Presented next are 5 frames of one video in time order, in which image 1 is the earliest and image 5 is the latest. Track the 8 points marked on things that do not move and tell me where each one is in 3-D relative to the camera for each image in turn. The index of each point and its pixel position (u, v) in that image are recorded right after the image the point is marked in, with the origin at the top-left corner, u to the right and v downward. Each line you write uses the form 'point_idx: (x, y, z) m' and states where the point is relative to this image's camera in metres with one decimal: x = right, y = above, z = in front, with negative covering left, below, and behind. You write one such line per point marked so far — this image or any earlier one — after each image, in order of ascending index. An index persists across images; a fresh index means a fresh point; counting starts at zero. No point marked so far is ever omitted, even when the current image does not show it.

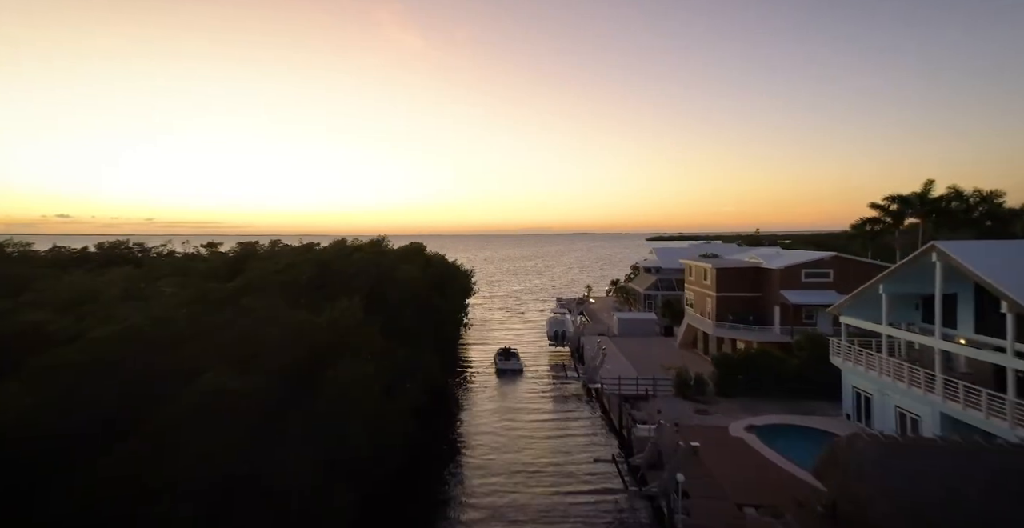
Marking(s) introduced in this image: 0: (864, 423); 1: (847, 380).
0: (+10.9, -4.9, +18.7) m
1: (+10.9, -3.8, +19.8) m
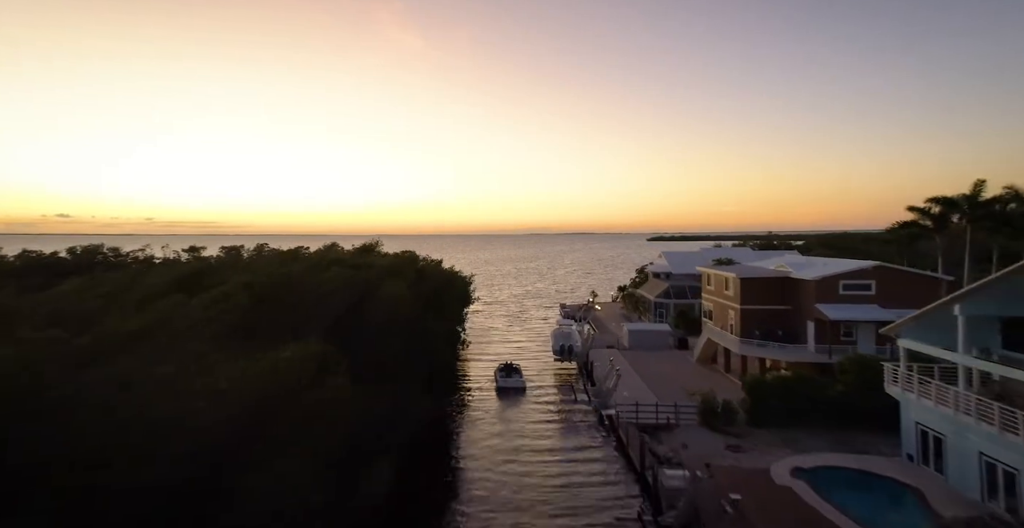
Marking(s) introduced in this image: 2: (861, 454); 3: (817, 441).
0: (+11.0, -5.3, +15.8) m
1: (+11.0, -4.2, +16.9) m
2: (+10.1, -5.5, +17.7) m
3: (+9.7, -5.6, +19.3) m
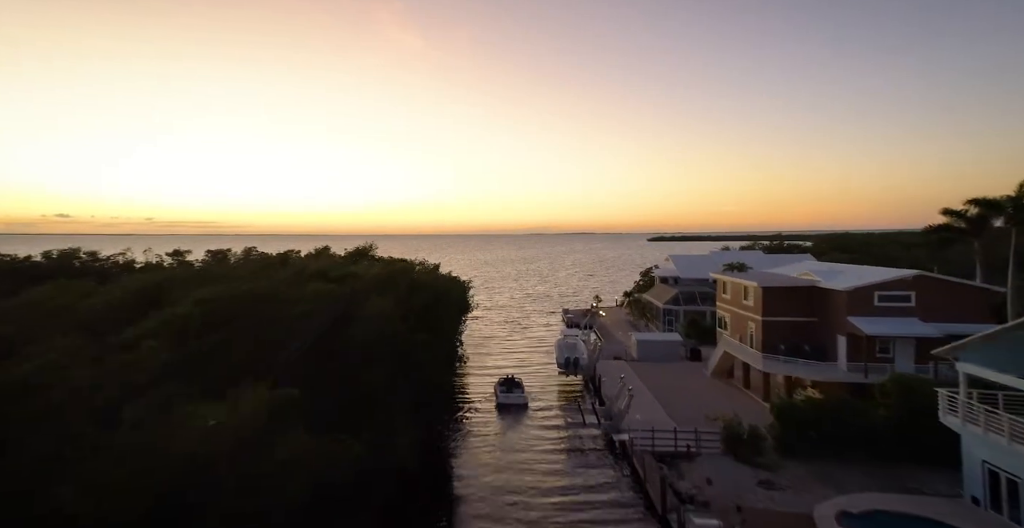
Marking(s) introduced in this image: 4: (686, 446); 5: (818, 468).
0: (+11.1, -5.6, +13.6) m
1: (+11.1, -4.5, +14.7) m
2: (+10.2, -5.8, +15.4) m
3: (+9.8, -6.0, +17.1) m
4: (+5.5, -5.8, +19.3) m
5: (+9.0, -6.0, +17.9) m
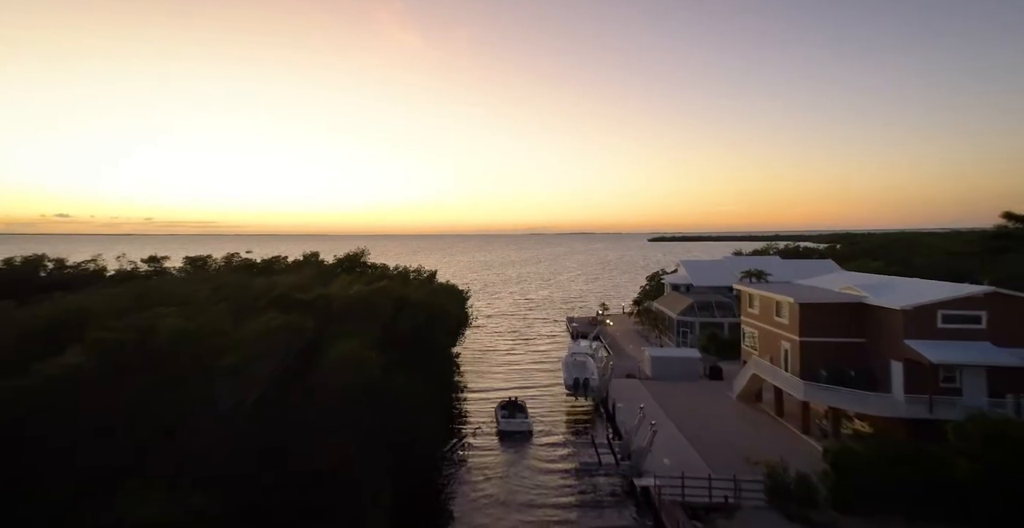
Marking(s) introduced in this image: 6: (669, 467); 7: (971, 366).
0: (+11.2, -6.1, +10.5) m
1: (+11.2, -5.0, +11.6) m
2: (+10.3, -6.3, +12.4) m
3: (+9.9, -6.4, +14.0) m
4: (+5.6, -6.2, +16.2) m
5: (+9.1, -6.5, +14.9) m
6: (+4.6, -5.9, +17.8) m
7: (+13.5, -3.0, +17.9) m
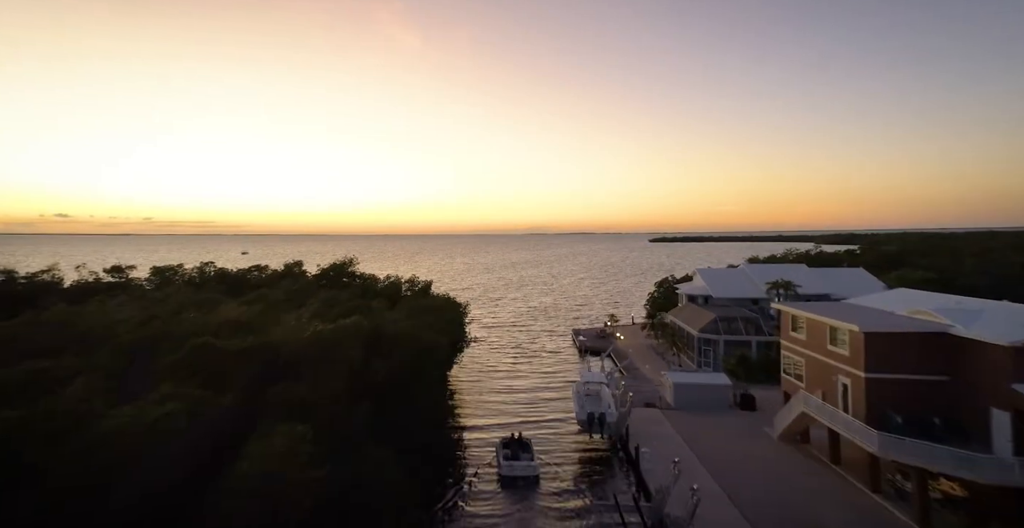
0: (+11.4, -6.7, +6.7) m
1: (+11.4, -5.6, +7.8) m
2: (+10.5, -6.9, +8.5) m
3: (+10.1, -7.1, +10.2) m
4: (+5.8, -6.9, +12.4) m
5: (+9.3, -7.1, +11.0) m
6: (+4.7, -6.5, +13.9) m
7: (+13.6, -3.6, +14.0) m
